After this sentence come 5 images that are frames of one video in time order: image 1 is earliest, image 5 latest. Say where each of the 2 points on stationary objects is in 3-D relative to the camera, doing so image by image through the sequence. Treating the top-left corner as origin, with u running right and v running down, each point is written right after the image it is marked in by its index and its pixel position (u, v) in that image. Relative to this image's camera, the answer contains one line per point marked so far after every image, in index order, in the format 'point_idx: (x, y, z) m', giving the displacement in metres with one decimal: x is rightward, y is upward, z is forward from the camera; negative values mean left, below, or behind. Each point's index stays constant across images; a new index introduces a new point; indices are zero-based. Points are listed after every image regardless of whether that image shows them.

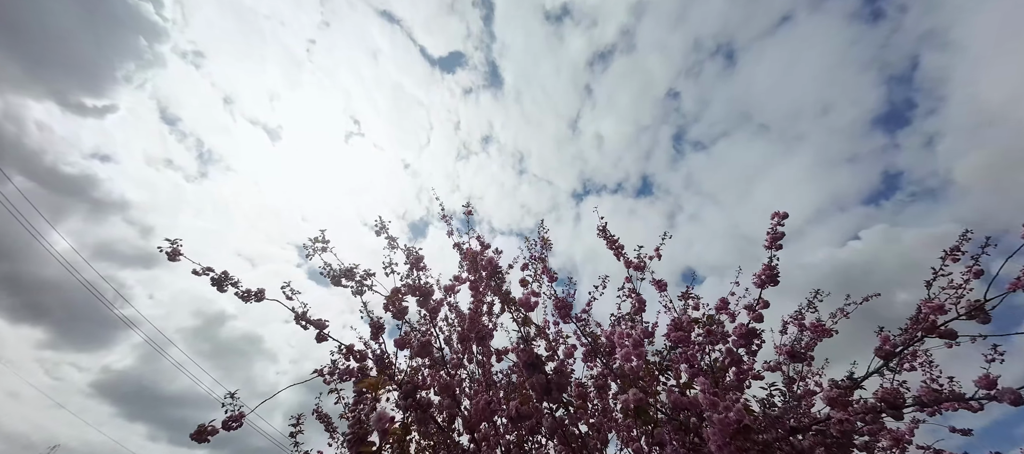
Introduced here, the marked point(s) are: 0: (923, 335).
0: (+6.6, -1.7, +6.4) m
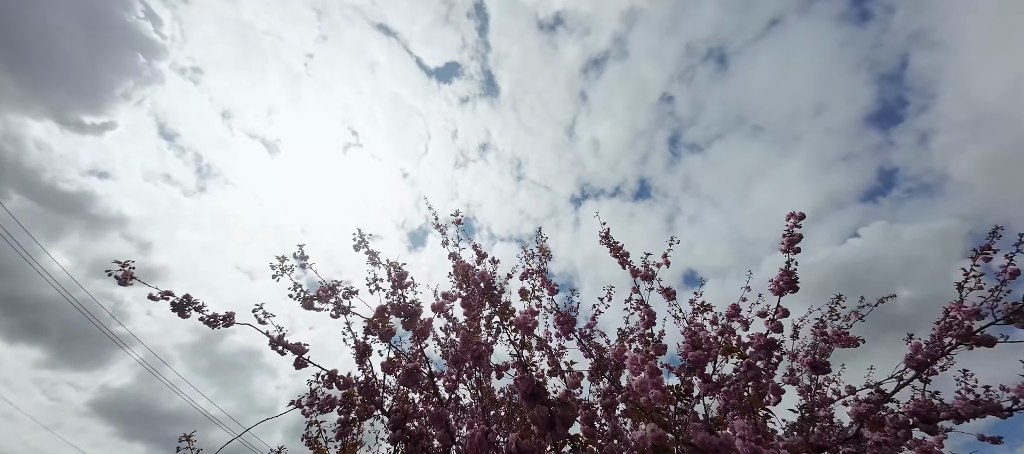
0: (+6.5, -1.7, +5.9) m
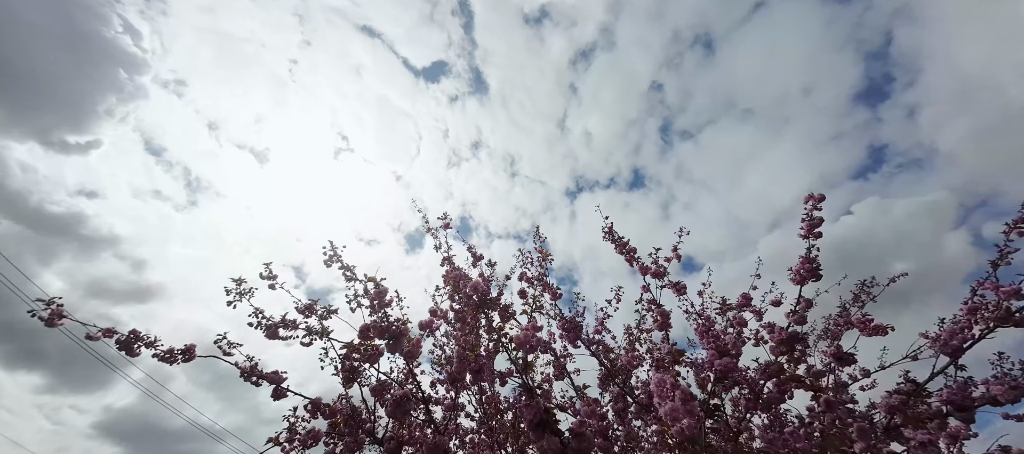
0: (+6.6, -1.3, +5.5) m
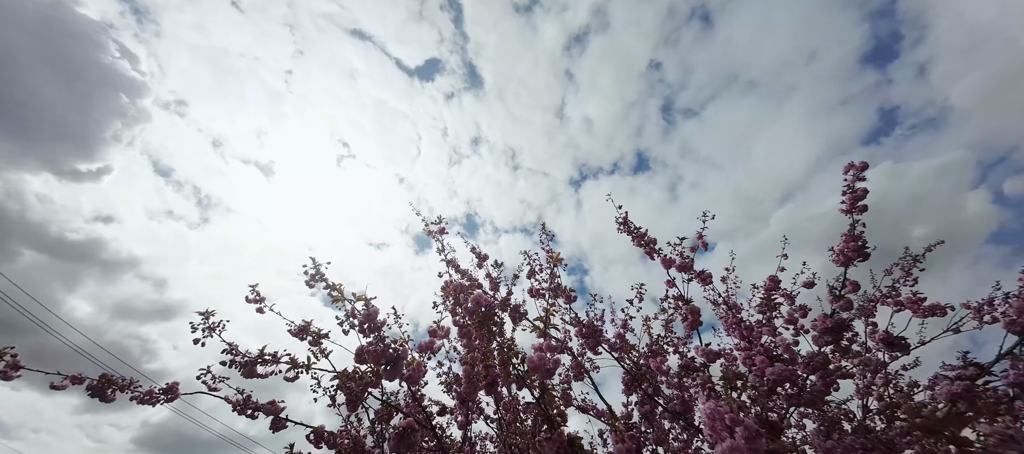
0: (+6.7, -0.8, +4.8) m
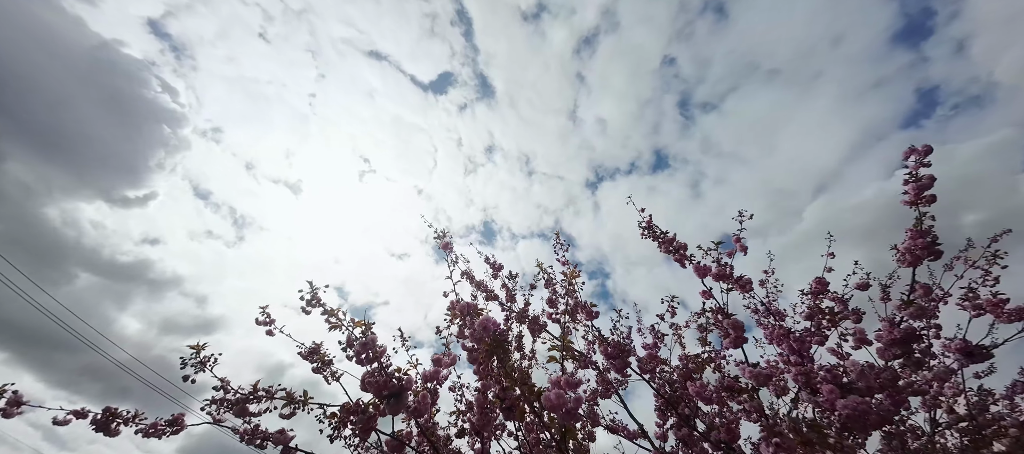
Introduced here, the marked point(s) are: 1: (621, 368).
0: (+6.8, -0.6, +3.9) m
1: (+1.2, -1.6, +4.6) m
